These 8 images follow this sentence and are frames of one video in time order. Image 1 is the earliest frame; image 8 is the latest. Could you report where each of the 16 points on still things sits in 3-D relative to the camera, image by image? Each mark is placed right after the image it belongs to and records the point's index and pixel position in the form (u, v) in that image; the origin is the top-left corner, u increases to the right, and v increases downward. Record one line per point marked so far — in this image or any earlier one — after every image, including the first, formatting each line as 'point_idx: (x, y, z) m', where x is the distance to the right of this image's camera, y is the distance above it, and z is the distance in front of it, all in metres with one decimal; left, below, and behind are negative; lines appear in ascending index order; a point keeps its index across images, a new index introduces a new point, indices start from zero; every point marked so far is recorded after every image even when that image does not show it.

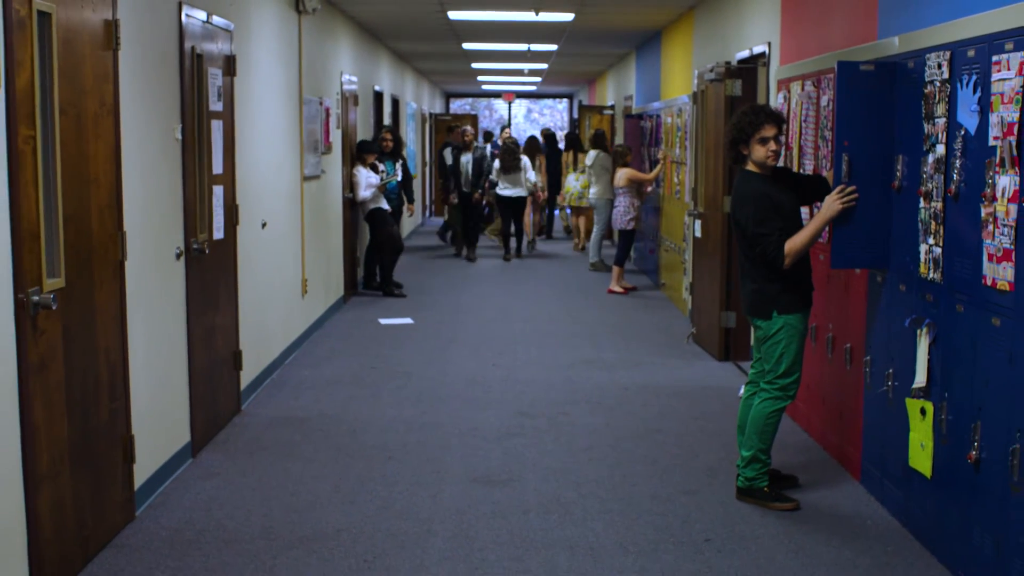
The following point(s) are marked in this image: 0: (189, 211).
0: (-1.5, +0.4, +5.0) m
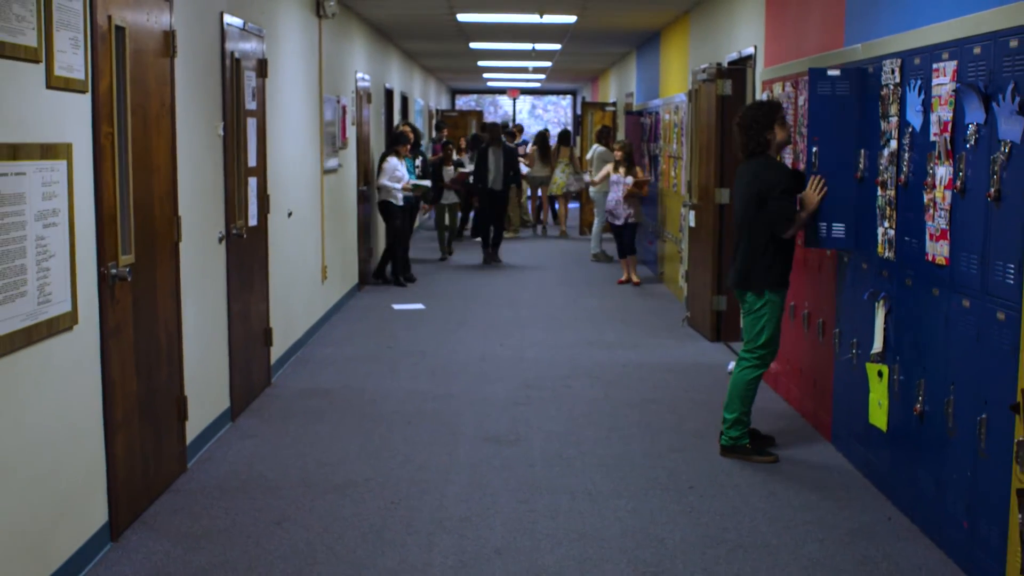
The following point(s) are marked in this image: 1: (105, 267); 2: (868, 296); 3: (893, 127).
0: (-1.4, +0.5, +5.5) m
1: (-1.4, +0.1, +3.8) m
2: (+1.5, 0.0, +4.6) m
3: (+1.5, +0.6, +4.2) m
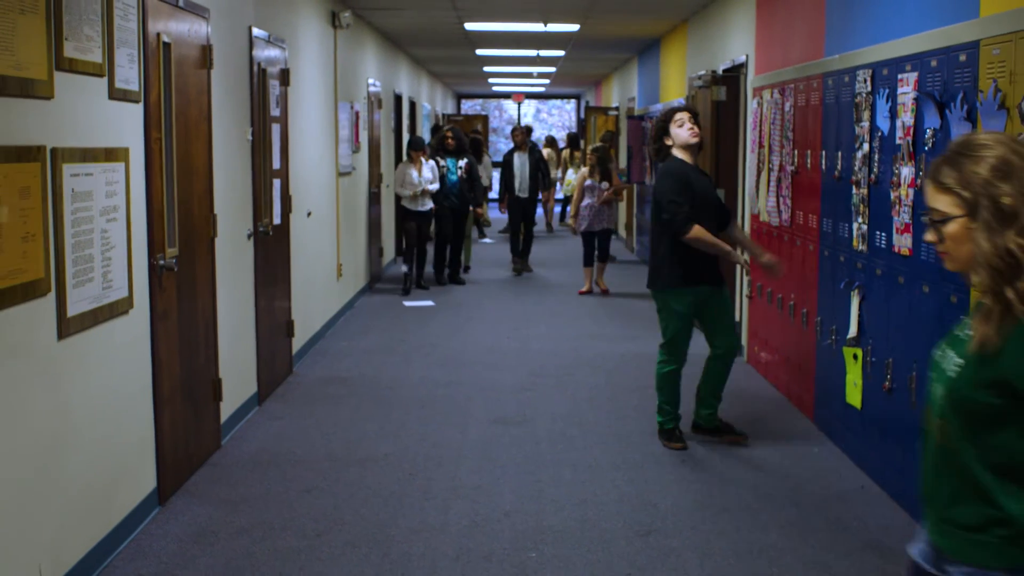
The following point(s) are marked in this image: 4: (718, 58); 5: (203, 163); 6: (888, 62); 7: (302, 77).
0: (-1.4, +0.5, +6.0) m
1: (-1.4, +0.1, +4.2) m
2: (+1.5, 0.0, +5.0) m
3: (+1.5, +0.7, +4.6) m
4: (+1.6, +1.8, +8.5) m
5: (-1.4, +0.6, +4.9) m
6: (+1.5, +0.9, +4.4) m
7: (-1.4, +1.4, +7.3) m
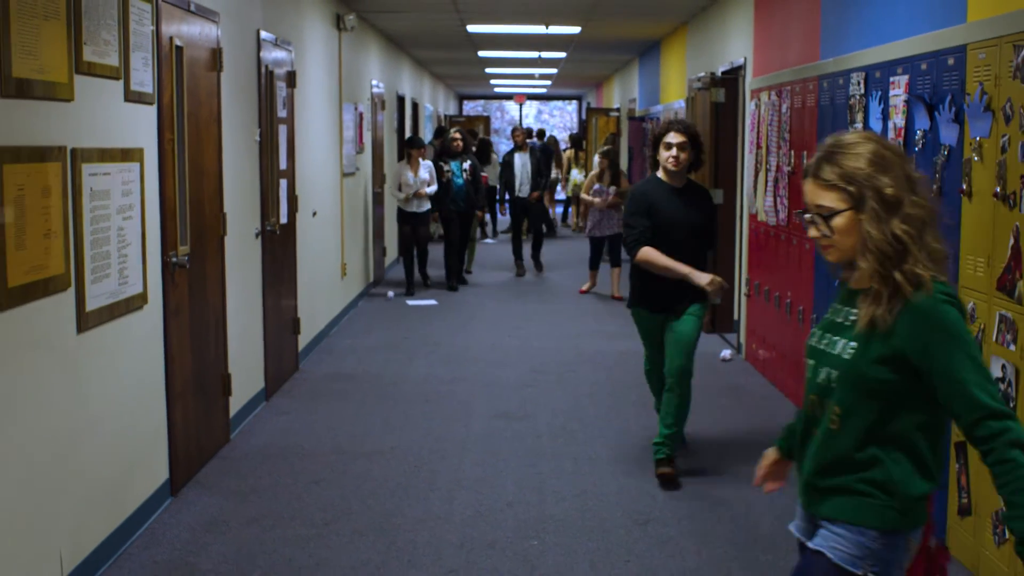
0: (-1.4, +0.5, +6.1) m
1: (-1.4, +0.1, +4.3) m
2: (+1.5, 0.0, +5.1) m
3: (+1.5, +0.7, +4.7) m
4: (+1.6, +1.8, +8.6) m
5: (-1.4, +0.6, +5.0) m
6: (+1.5, +0.9, +4.5) m
7: (-1.4, +1.4, +7.4) m
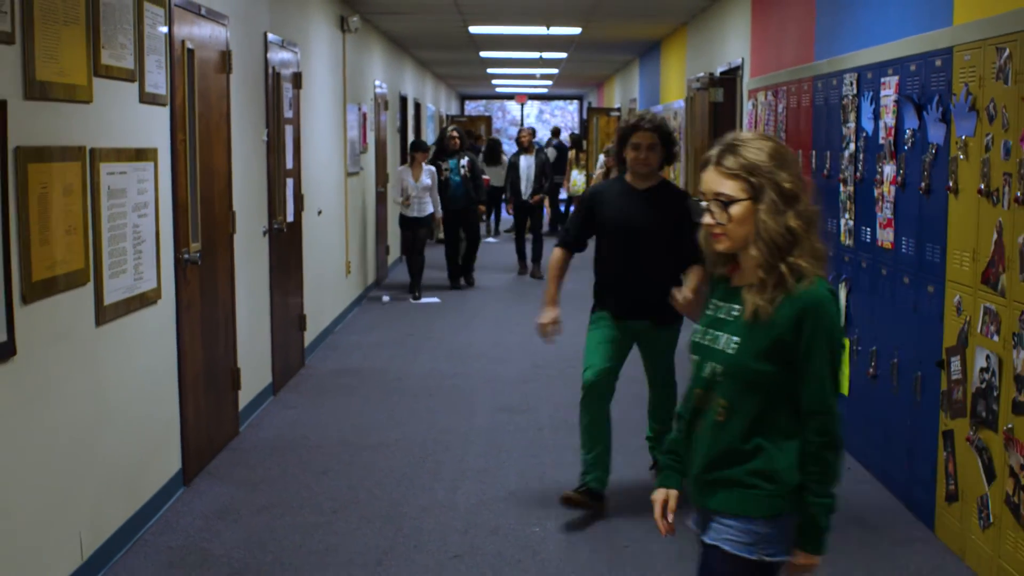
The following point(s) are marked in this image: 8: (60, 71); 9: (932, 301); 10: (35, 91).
0: (-1.4, +0.5, +6.2) m
1: (-1.4, +0.1, +4.5) m
2: (+1.5, 0.0, +5.2) m
3: (+1.5, +0.7, +4.9) m
4: (+1.6, +1.8, +8.7) m
5: (-1.4, +0.6, +5.1) m
6: (+1.5, +0.9, +4.7) m
7: (-1.4, +1.4, +7.6) m
8: (-1.4, +0.7, +3.3) m
9: (+1.5, 0.0, +4.0) m
10: (-1.4, +0.6, +3.1) m
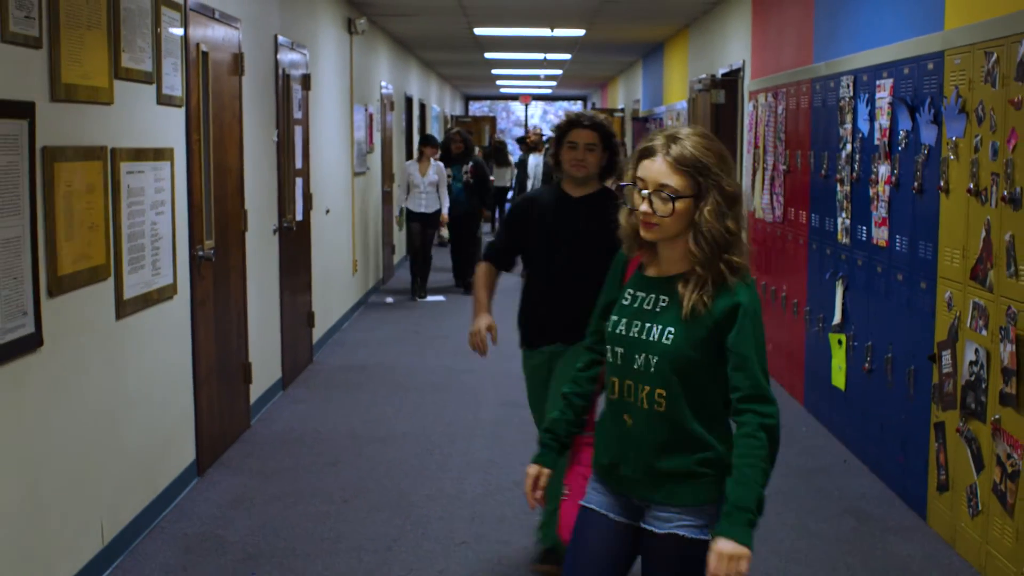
0: (-1.3, +0.5, +6.3) m
1: (-1.3, +0.2, +4.6) m
2: (+1.6, +0.1, +5.4) m
3: (+1.5, +0.7, +5.0) m
4: (+1.7, +1.8, +8.9) m
5: (-1.3, +0.6, +5.3) m
6: (+1.6, +1.0, +4.8) m
7: (-1.3, +1.5, +7.7) m
8: (-1.3, +0.7, +3.4) m
9: (+1.6, 0.0, +4.1) m
10: (-1.4, +0.6, +3.3) m
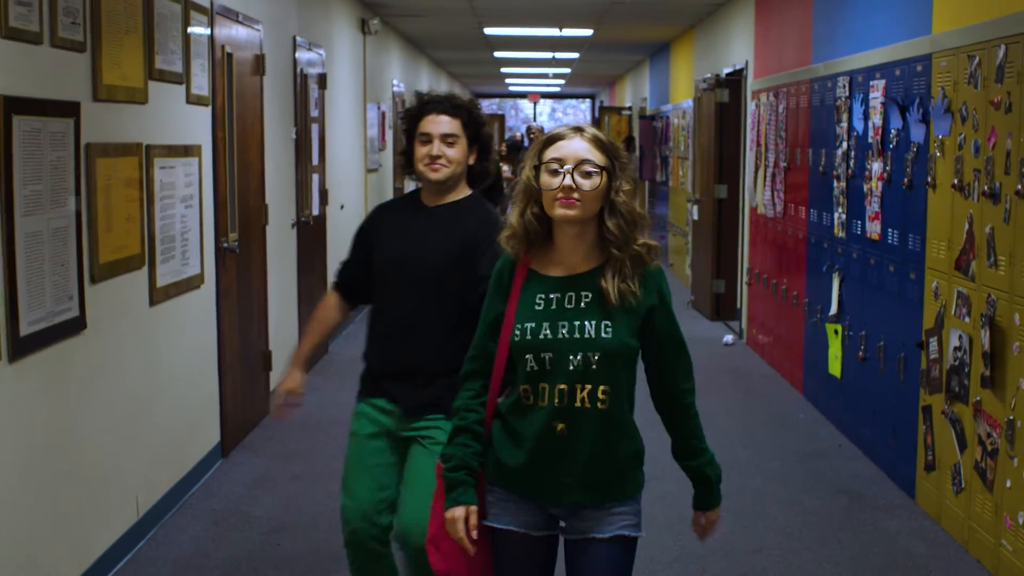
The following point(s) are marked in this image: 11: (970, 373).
0: (-1.3, +0.6, +6.6) m
1: (-1.3, +0.2, +4.9) m
2: (+1.6, +0.1, +5.6) m
3: (+1.6, +0.7, +5.2) m
4: (+1.8, +1.9, +9.1) m
5: (-1.3, +0.7, +5.5) m
6: (+1.6, +1.0, +5.0) m
7: (-1.3, +1.5, +7.9) m
8: (-1.3, +0.7, +3.7) m
9: (+1.6, 0.0, +4.3) m
10: (-1.3, +0.6, +3.5) m
11: (+1.6, -0.3, +3.8) m
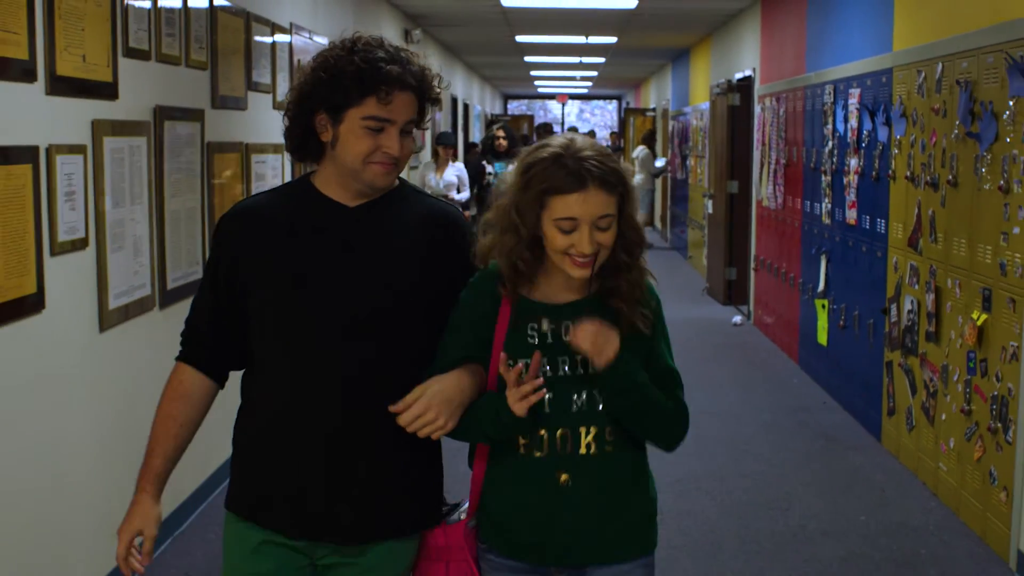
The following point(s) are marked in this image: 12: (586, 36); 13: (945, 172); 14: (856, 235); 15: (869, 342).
0: (-1.1, +0.7, +7.5) m
1: (-1.1, +0.3, +5.7) m
2: (+1.8, +0.2, +6.4) m
3: (+1.8, +0.9, +6.0) m
4: (+2.0, +2.0, +9.9) m
5: (-1.1, +0.8, +6.4) m
6: (+1.8, +1.1, +5.8) m
7: (-1.0, +1.6, +8.8) m
8: (-1.2, +0.8, +4.6) m
9: (+1.7, +0.1, +5.2) m
10: (-1.2, +0.8, +4.4) m
11: (+1.7, -0.2, +4.6) m
12: (+0.8, +2.7, +11.8) m
13: (+1.7, +0.5, +4.2) m
14: (+1.8, +0.3, +5.6) m
15: (+1.8, -0.3, +5.4) m
